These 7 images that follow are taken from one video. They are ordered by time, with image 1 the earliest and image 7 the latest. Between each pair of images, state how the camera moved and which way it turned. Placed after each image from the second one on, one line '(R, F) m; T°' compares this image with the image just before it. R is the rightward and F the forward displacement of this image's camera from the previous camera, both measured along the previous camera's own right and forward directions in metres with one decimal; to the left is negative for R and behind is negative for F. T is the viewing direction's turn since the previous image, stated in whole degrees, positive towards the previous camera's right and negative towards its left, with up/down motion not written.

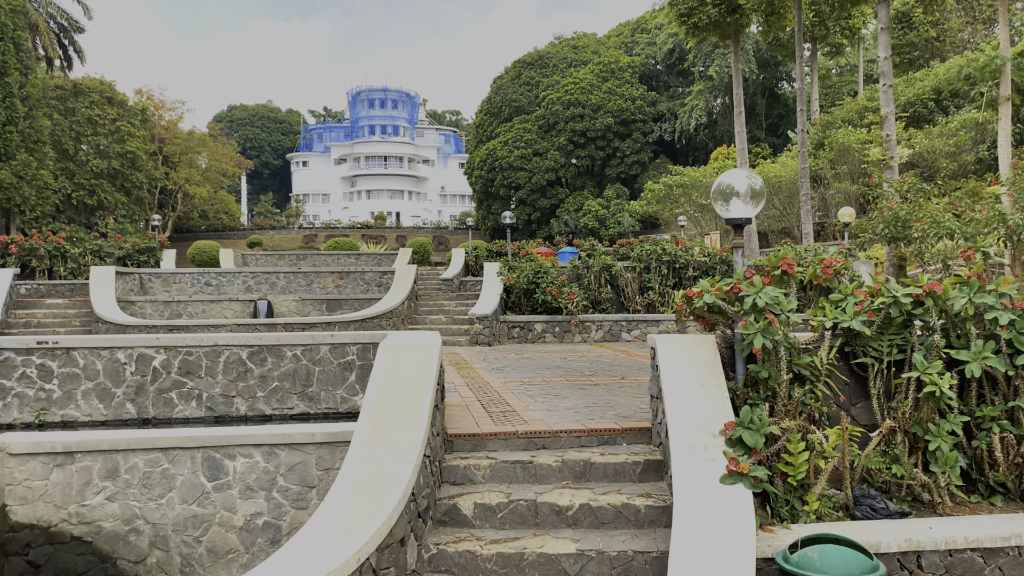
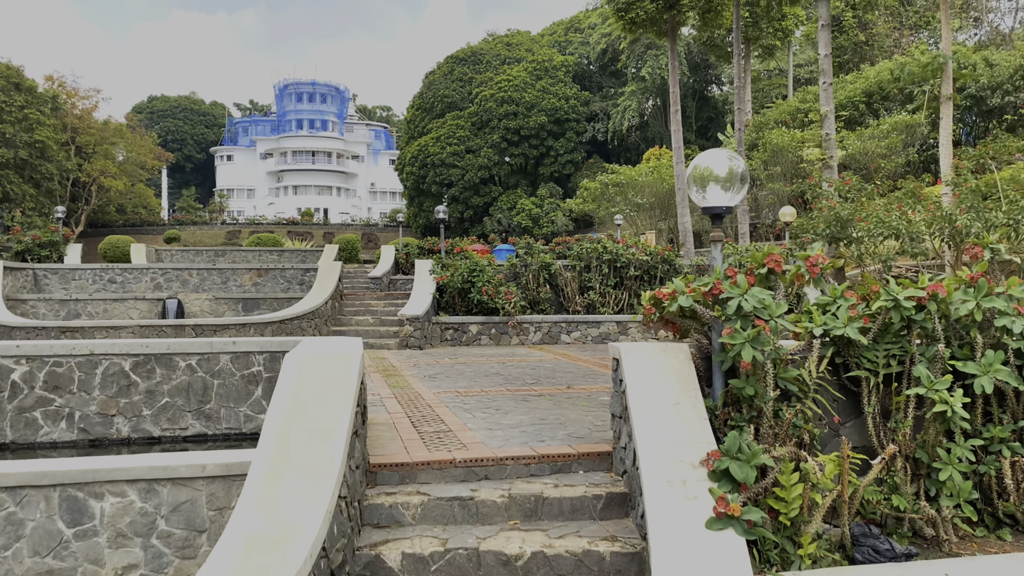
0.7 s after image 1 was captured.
(0.0, +0.8) m; +5°
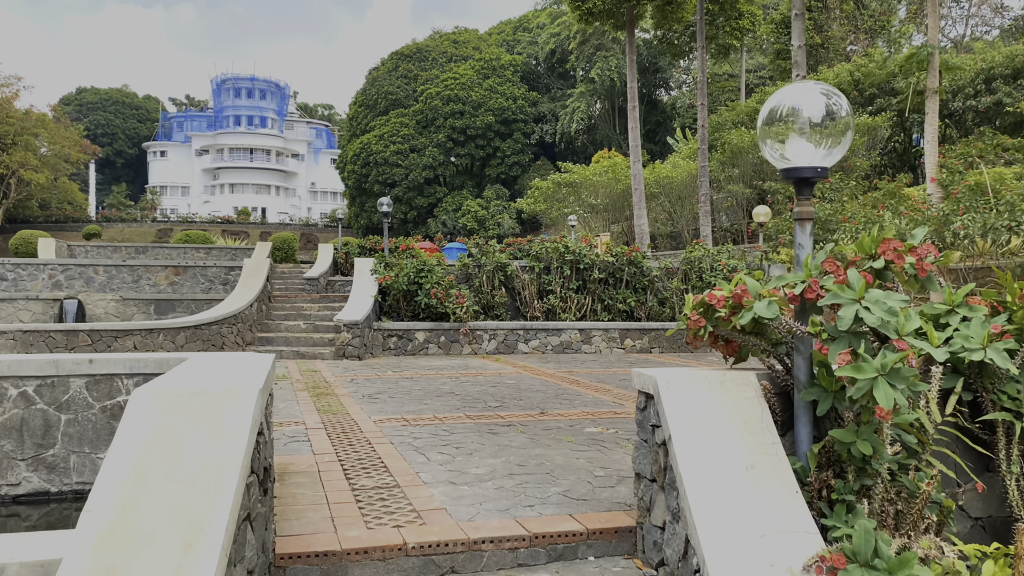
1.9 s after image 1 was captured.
(-0.1, +1.3) m; +4°
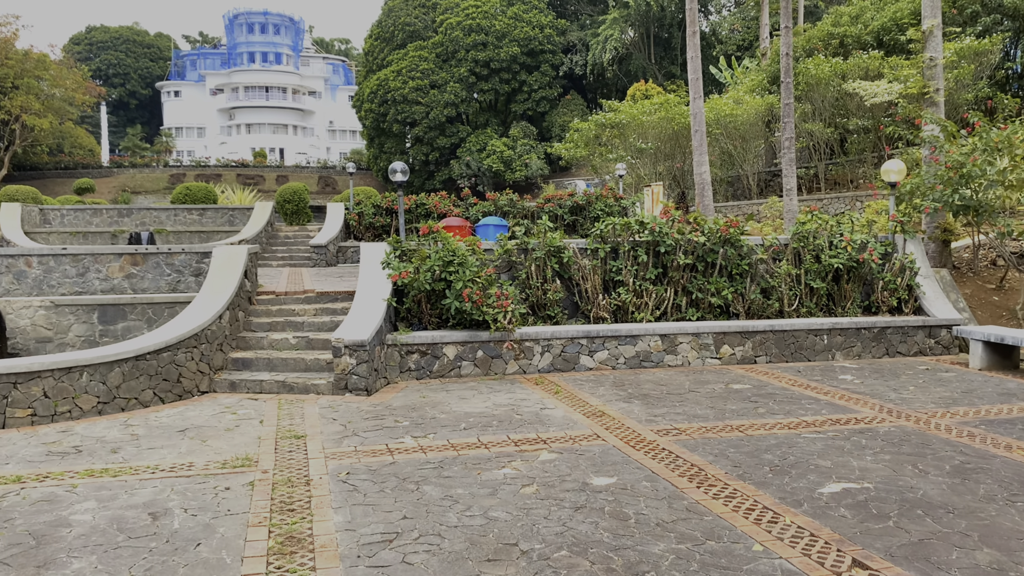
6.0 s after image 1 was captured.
(-0.3, +2.9) m; -2°
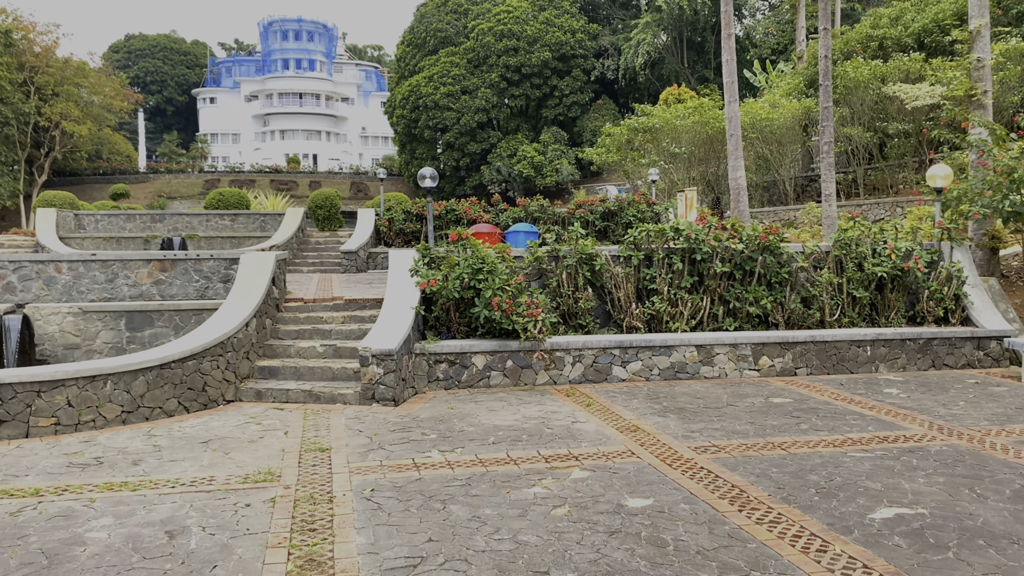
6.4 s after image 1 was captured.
(0.0, +0.2) m; -2°
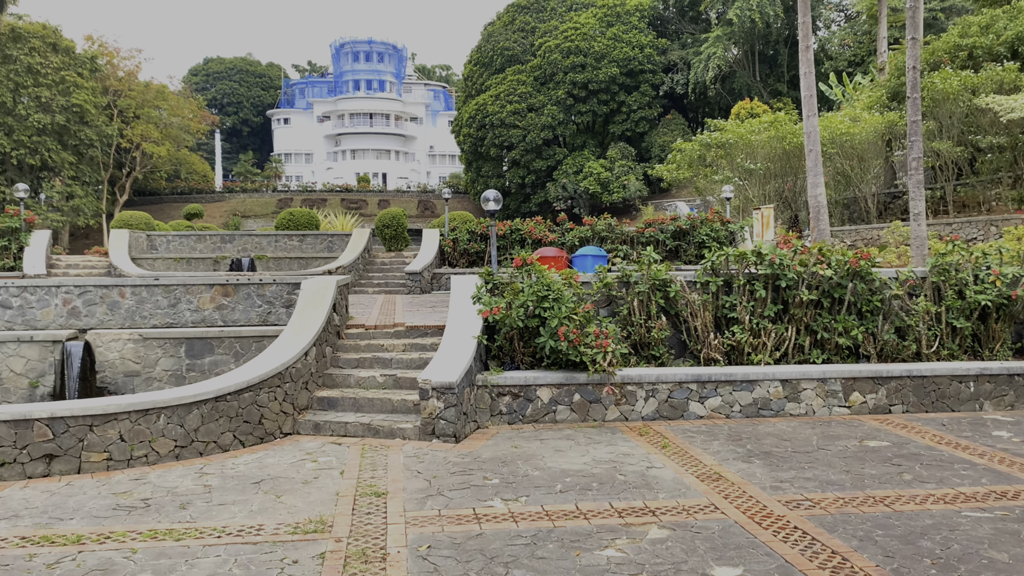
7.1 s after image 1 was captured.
(0.0, +0.4) m; -4°
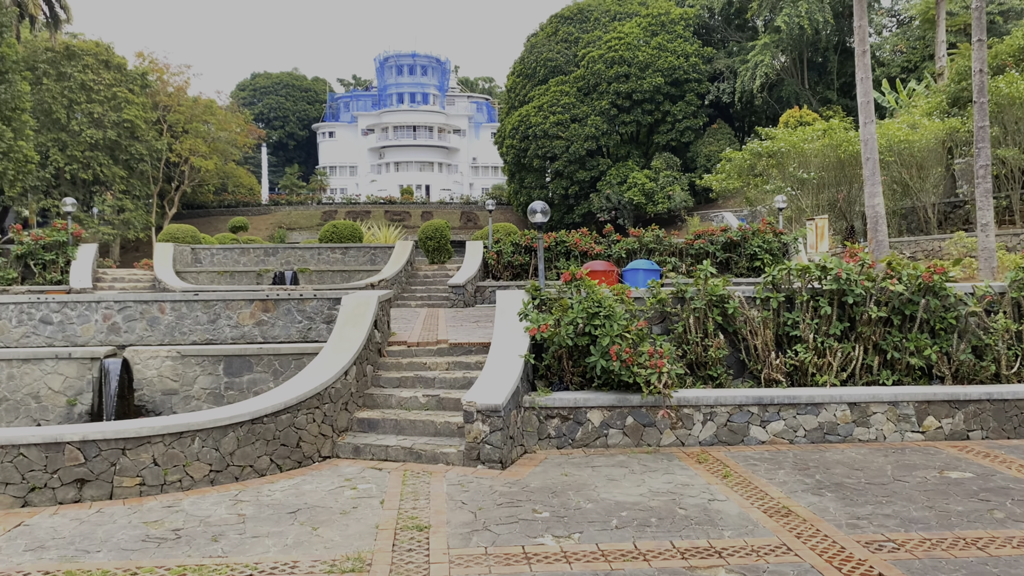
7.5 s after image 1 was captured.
(-0.1, +0.4) m; -3°
